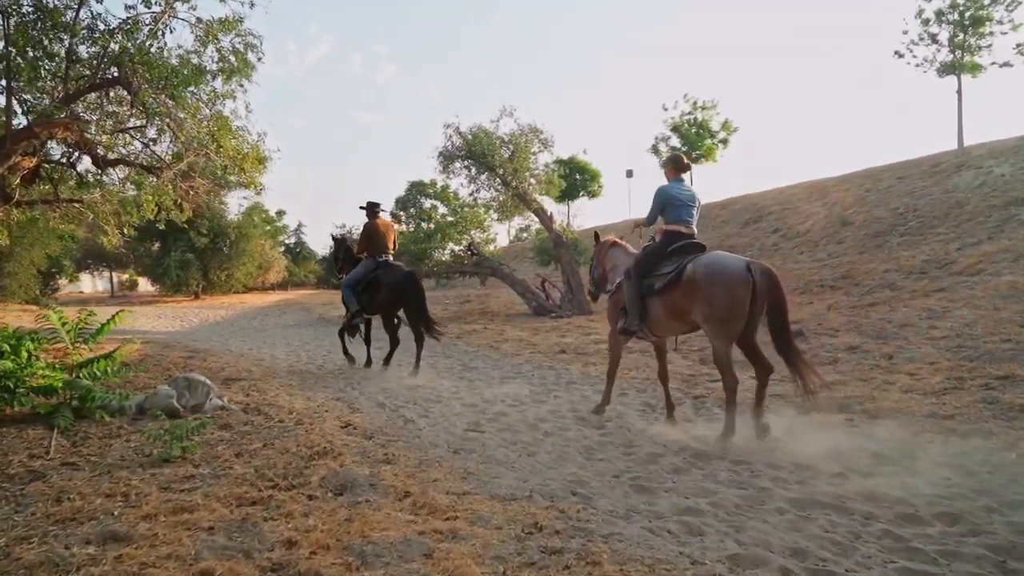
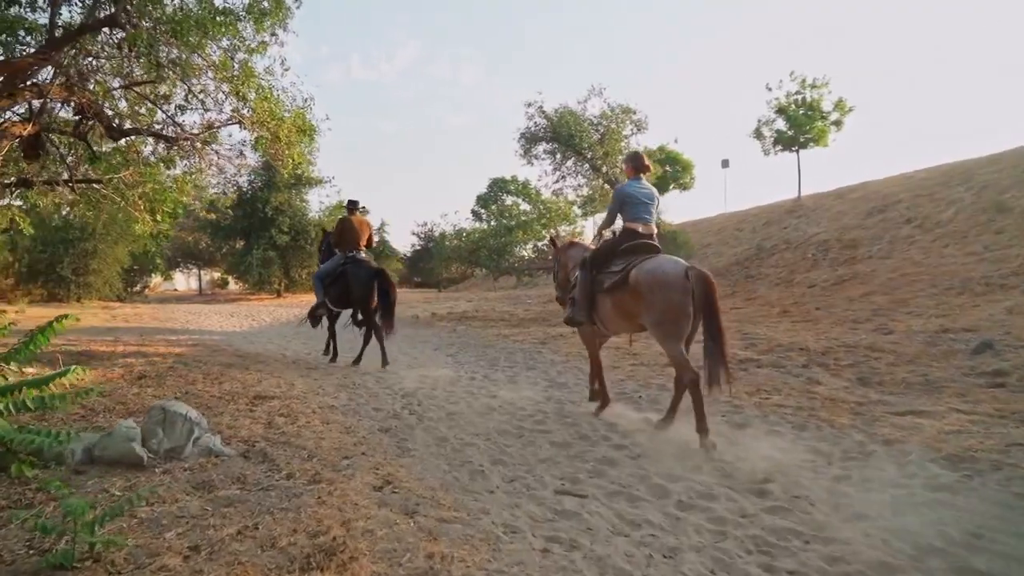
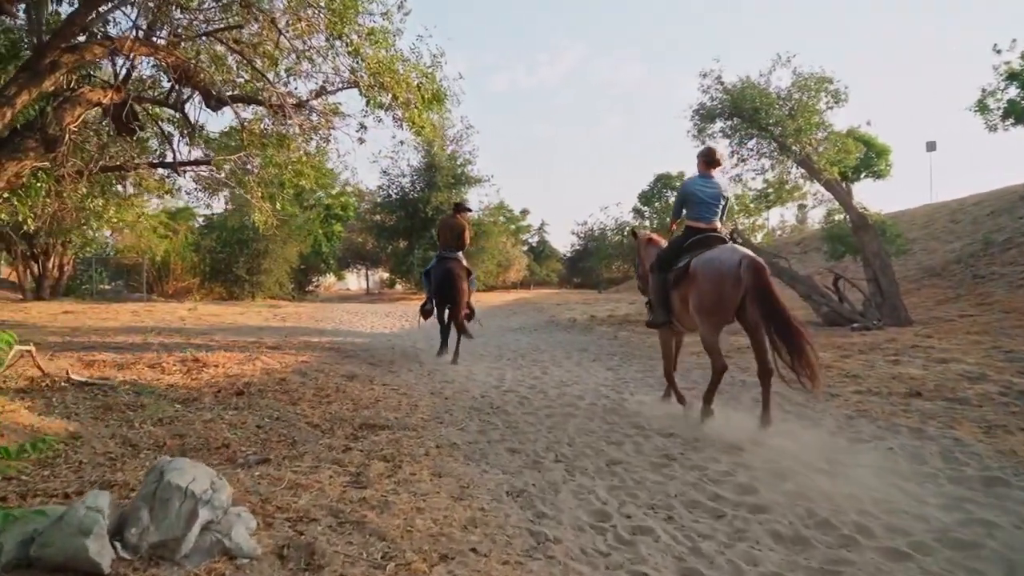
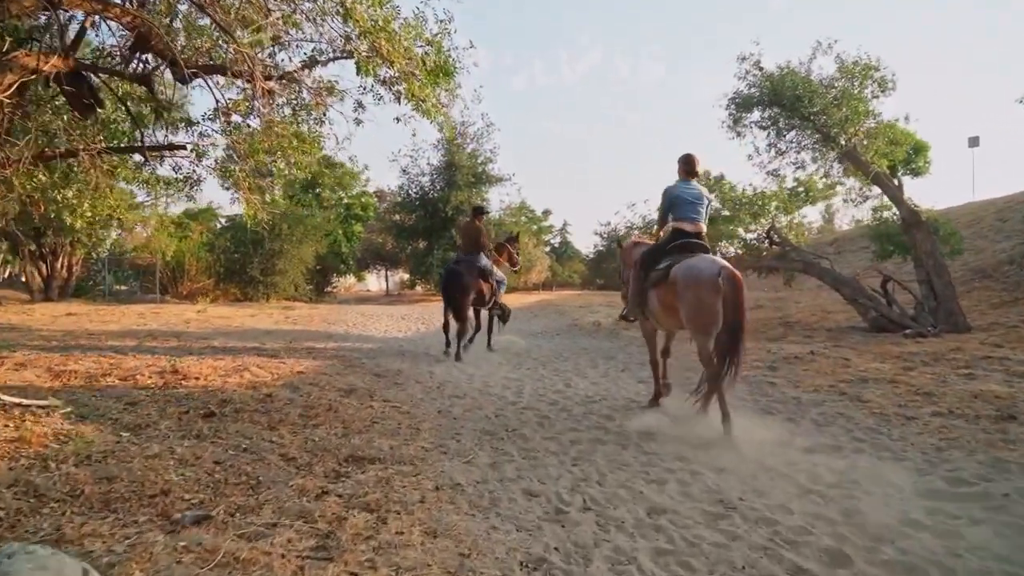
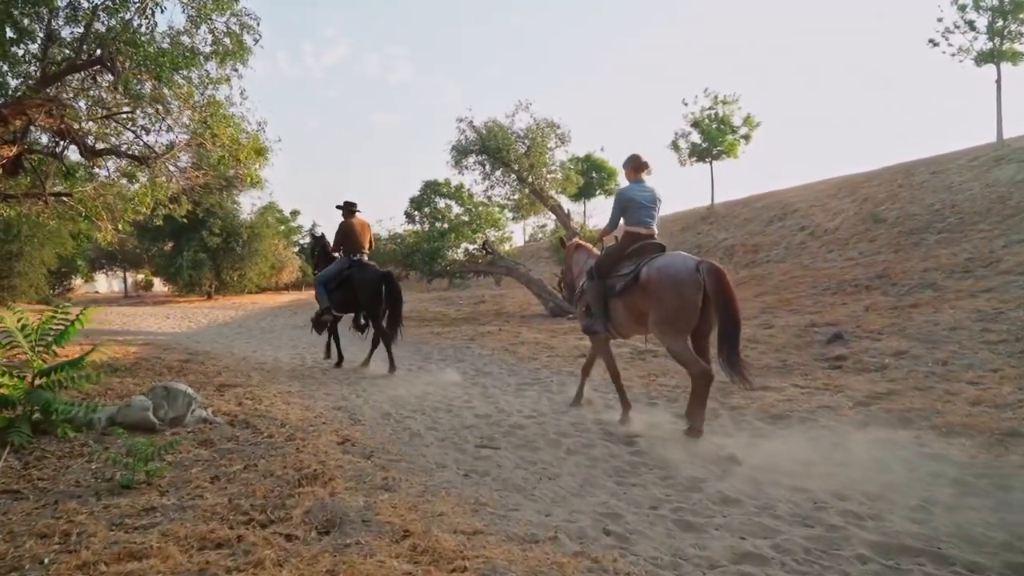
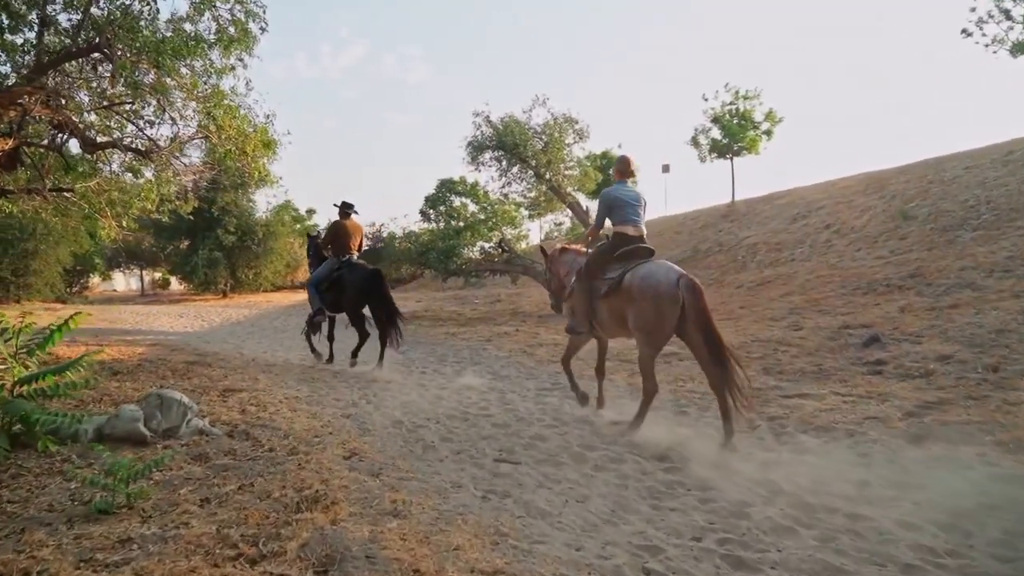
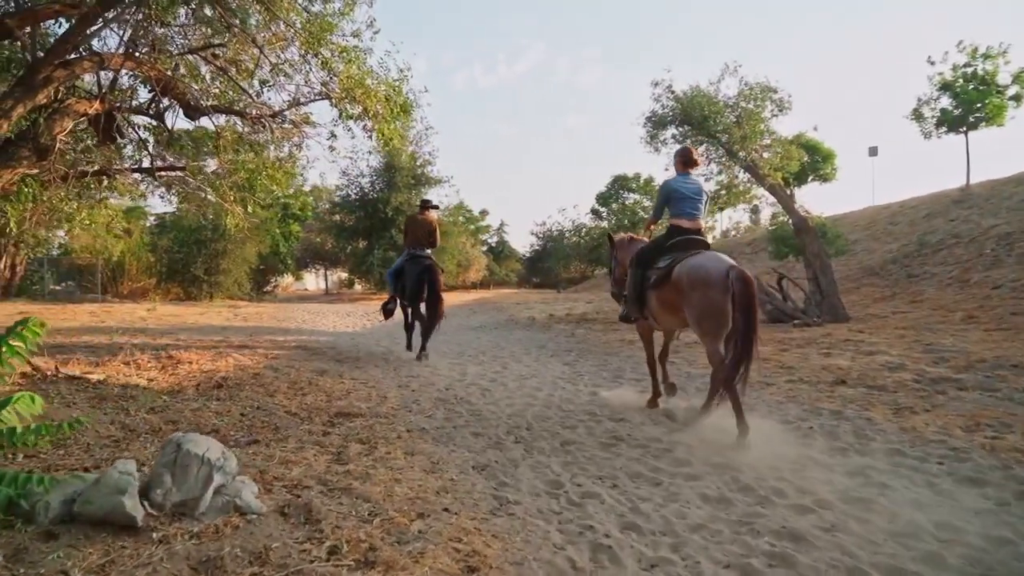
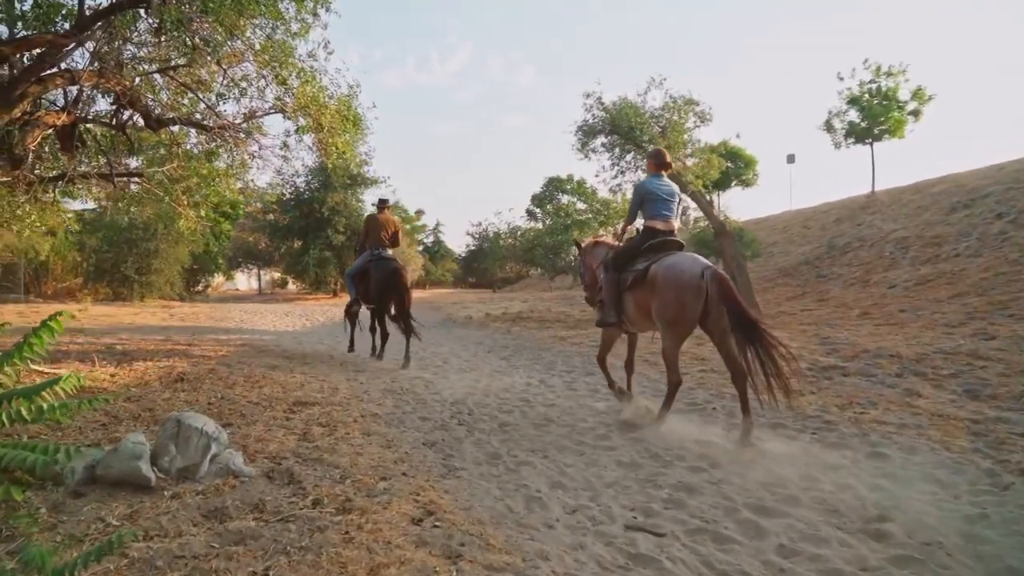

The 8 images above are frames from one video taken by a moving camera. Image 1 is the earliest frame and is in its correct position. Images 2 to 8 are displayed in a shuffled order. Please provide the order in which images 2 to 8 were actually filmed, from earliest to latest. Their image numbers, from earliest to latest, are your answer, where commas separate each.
5, 6, 2, 8, 7, 3, 4
